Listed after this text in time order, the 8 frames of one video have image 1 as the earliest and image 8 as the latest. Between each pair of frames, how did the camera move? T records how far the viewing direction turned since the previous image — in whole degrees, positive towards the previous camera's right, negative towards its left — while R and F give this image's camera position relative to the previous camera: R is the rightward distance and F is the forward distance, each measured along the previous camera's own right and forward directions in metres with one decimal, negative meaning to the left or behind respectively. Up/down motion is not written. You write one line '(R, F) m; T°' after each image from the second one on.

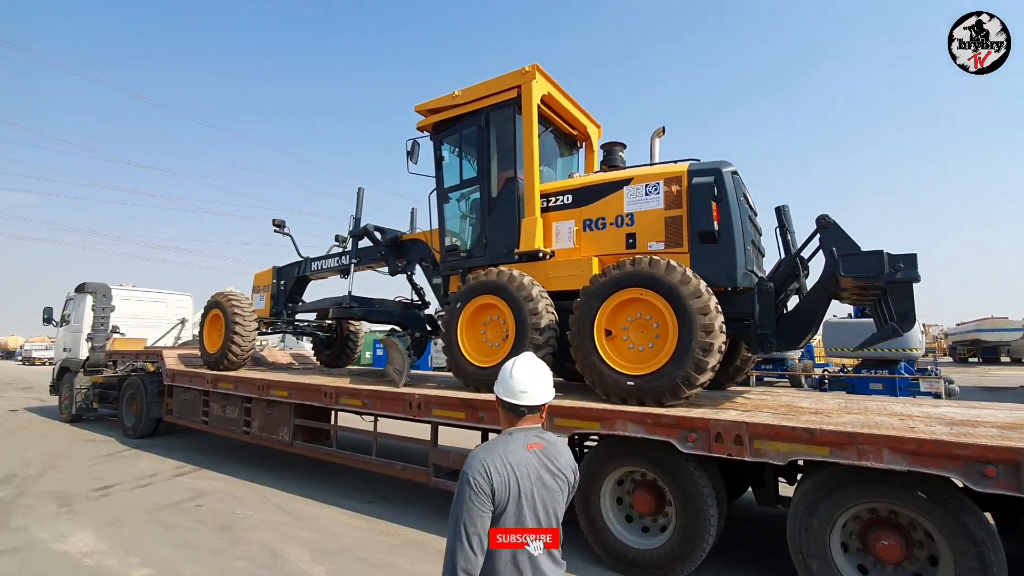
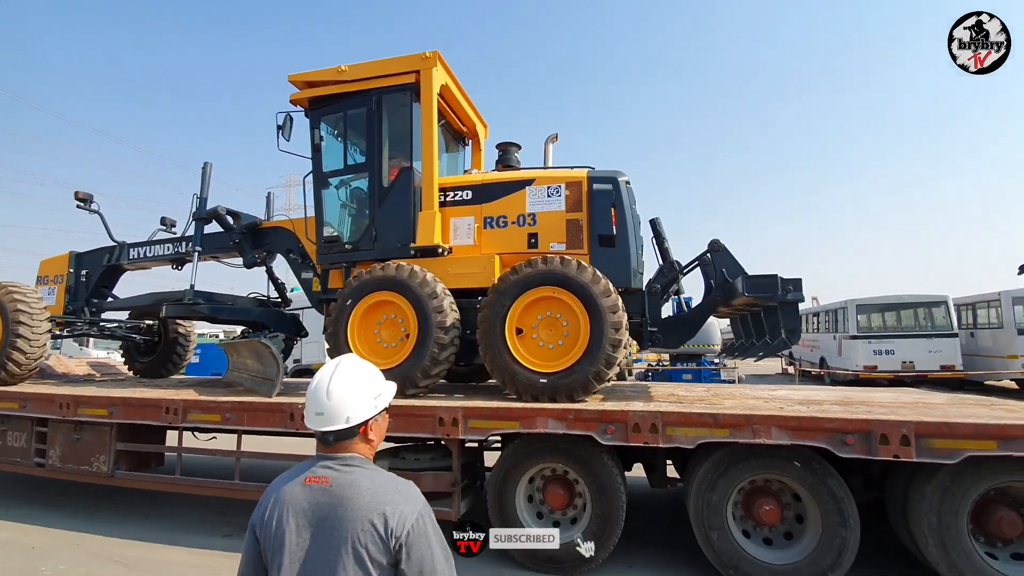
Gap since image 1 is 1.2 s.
(-0.9, +0.3) m; +20°
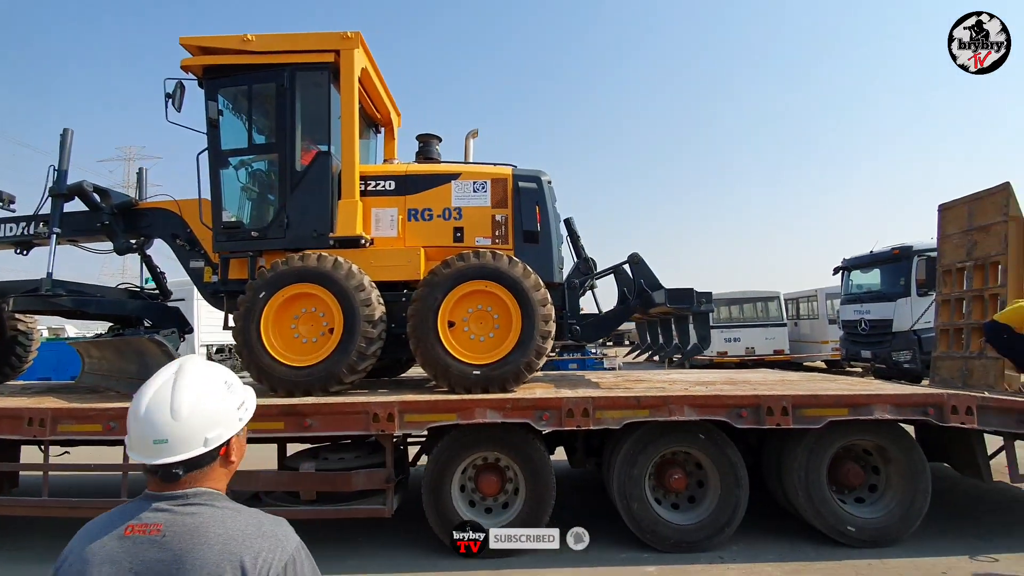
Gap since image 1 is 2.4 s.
(-0.7, 0.0) m; +15°
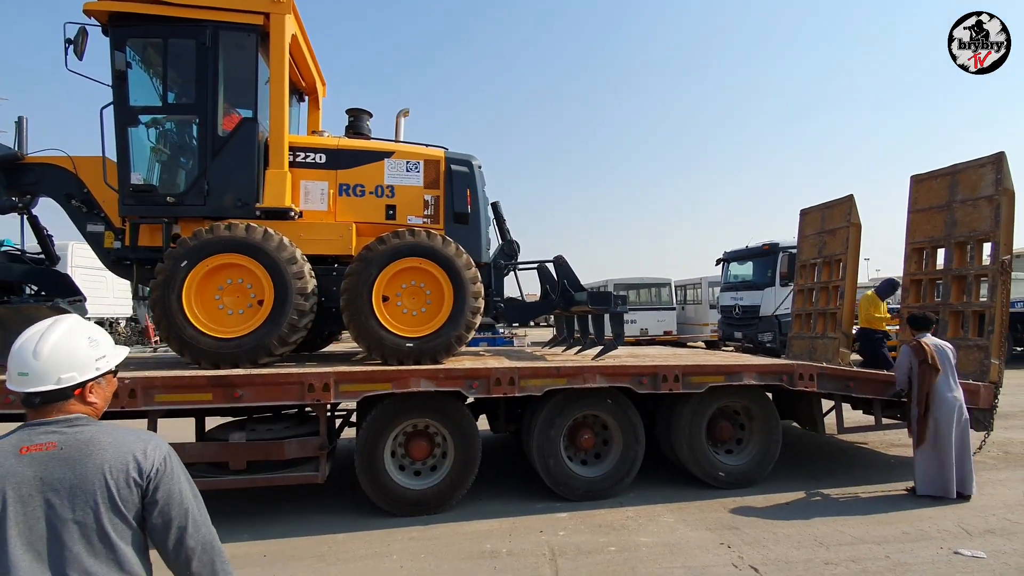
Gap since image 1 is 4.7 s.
(-0.4, -0.2) m; +12°
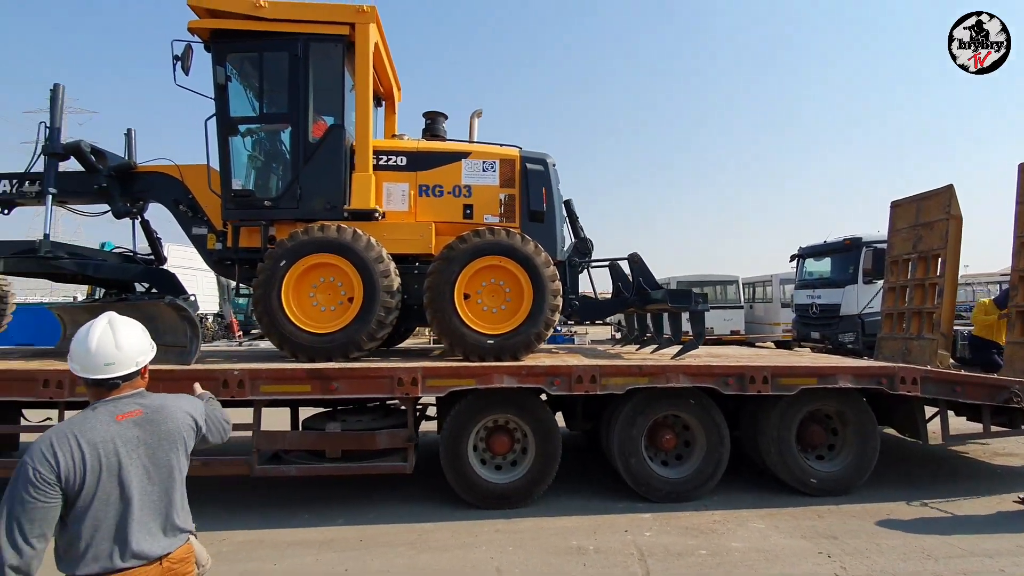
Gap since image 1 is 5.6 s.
(-0.2, -0.1) m; -6°
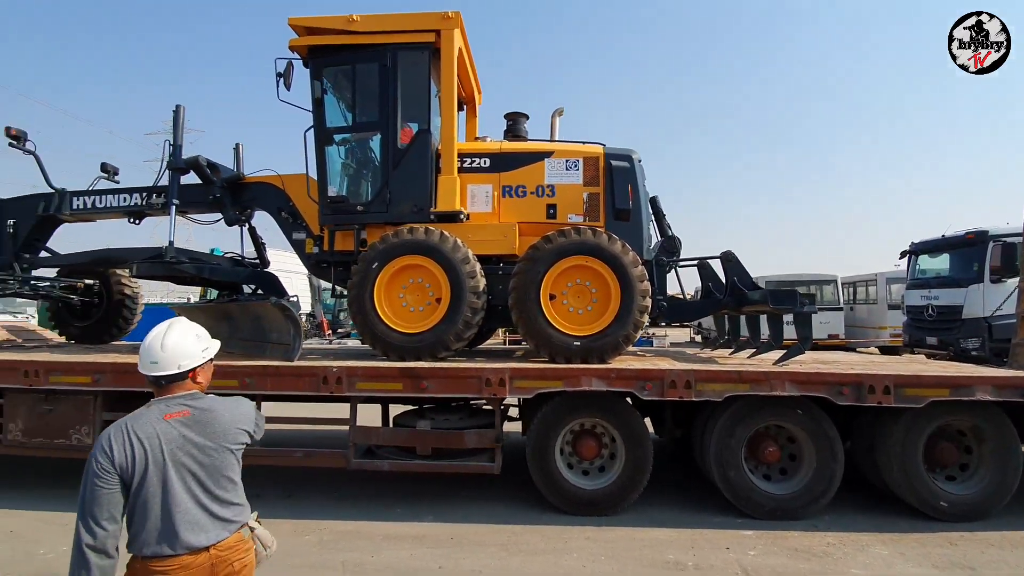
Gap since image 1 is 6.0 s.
(-0.1, +0.1) m; -8°
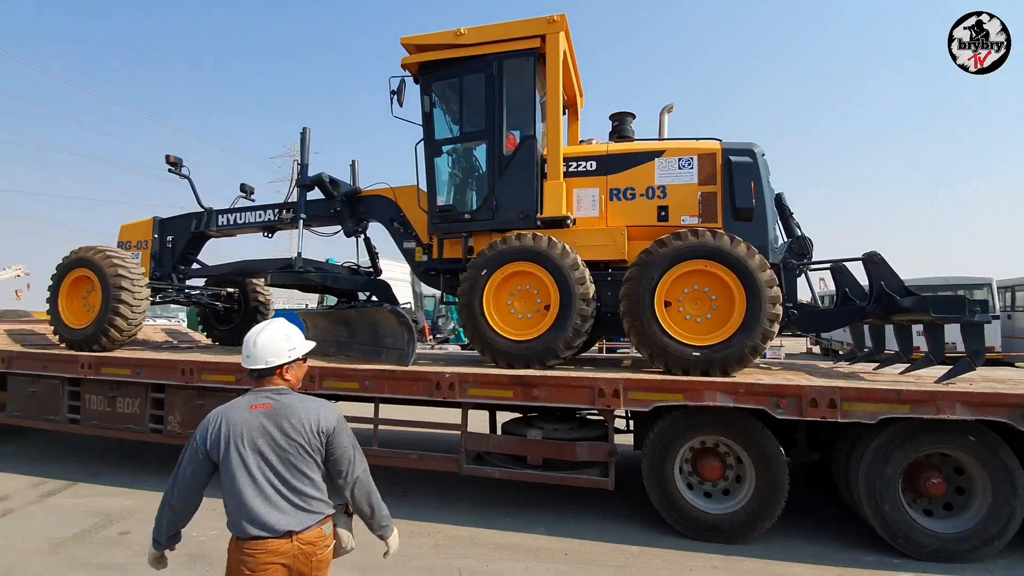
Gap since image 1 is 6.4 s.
(0.0, +0.1) m; -10°
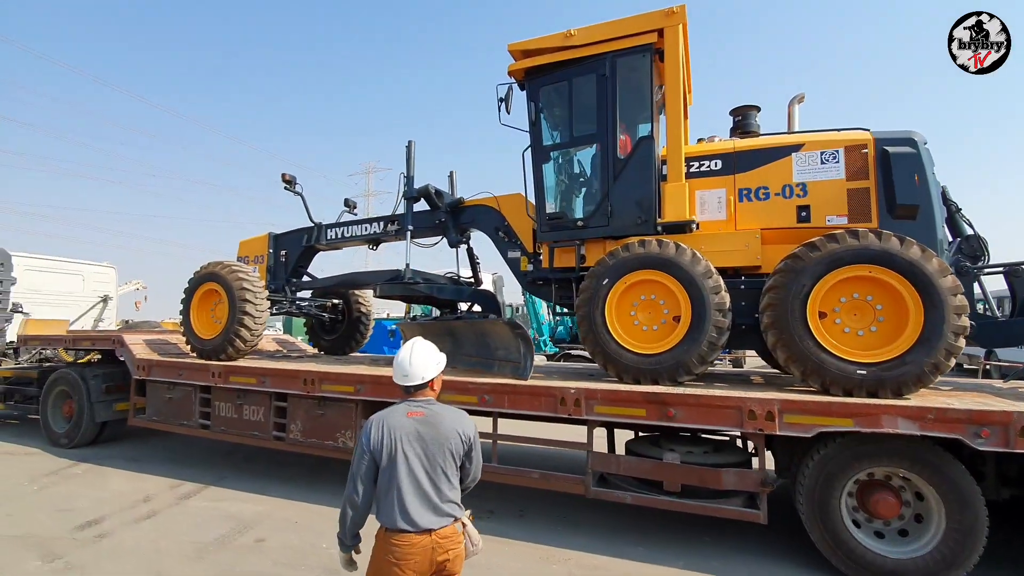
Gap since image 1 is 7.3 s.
(-0.4, +0.2) m; -7°
